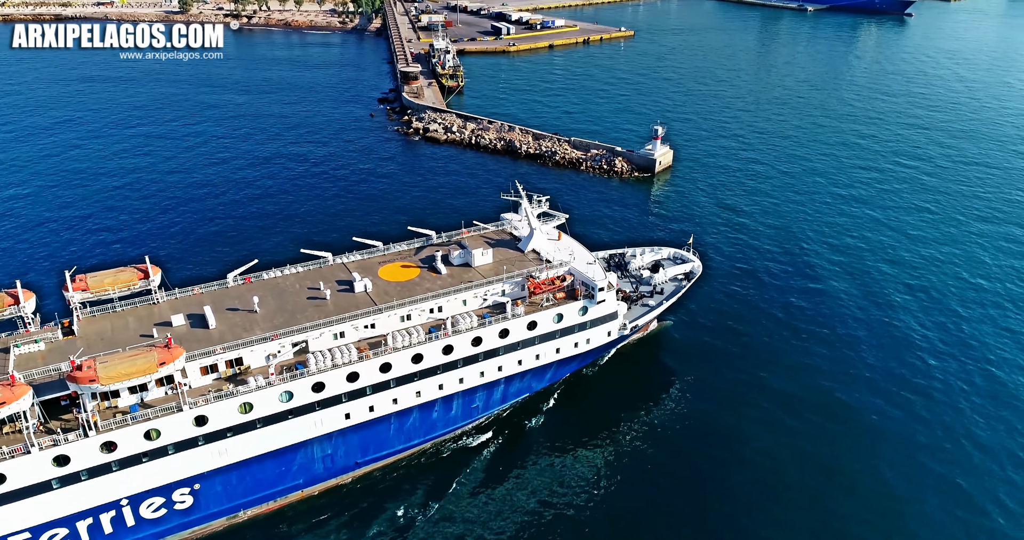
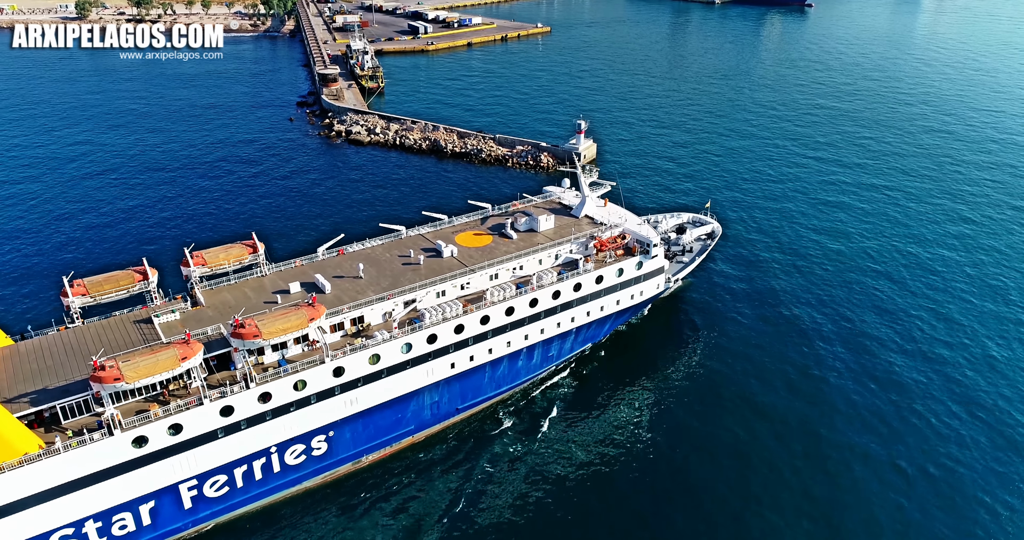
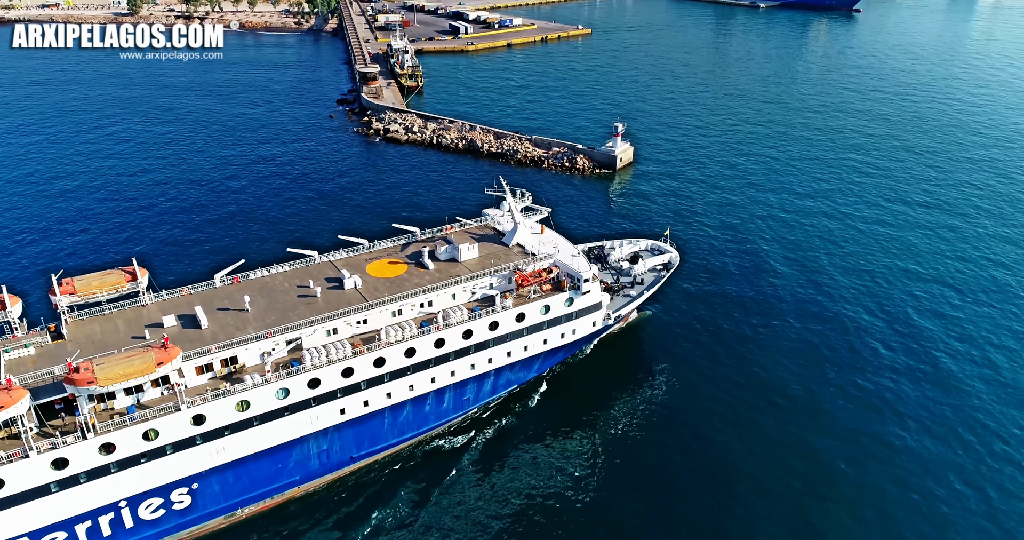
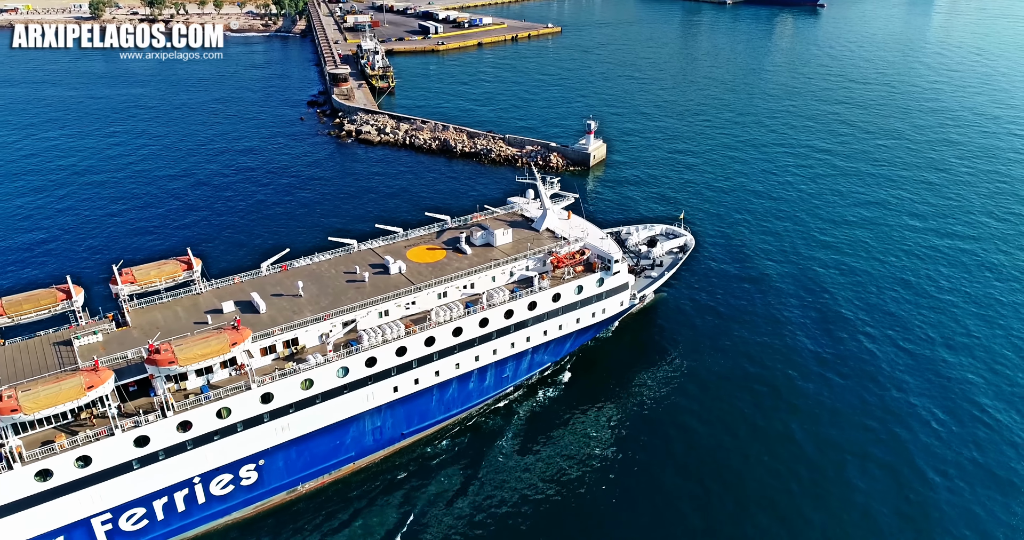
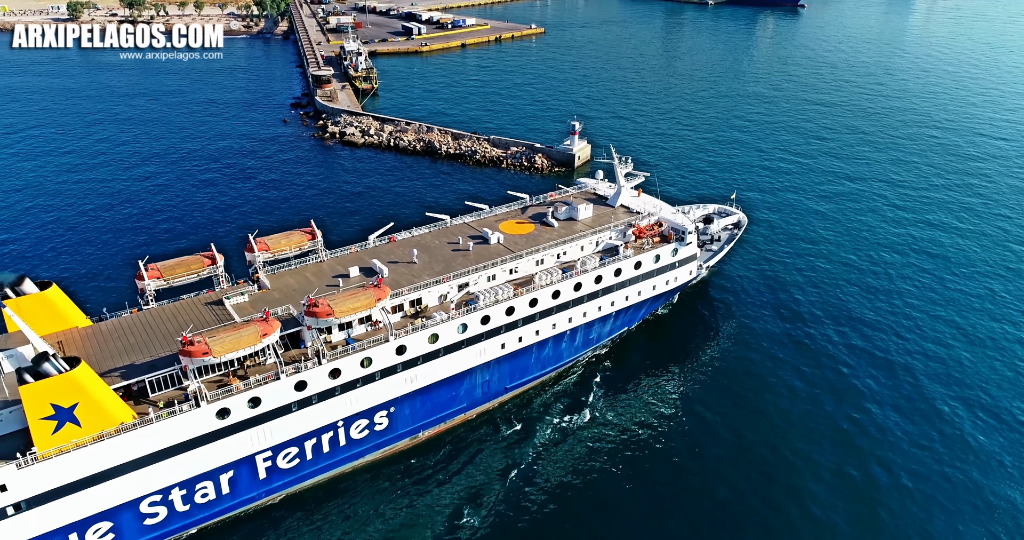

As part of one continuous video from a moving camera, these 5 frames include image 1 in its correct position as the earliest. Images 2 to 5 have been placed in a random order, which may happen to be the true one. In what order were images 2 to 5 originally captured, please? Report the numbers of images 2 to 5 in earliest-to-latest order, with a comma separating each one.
3, 4, 2, 5
